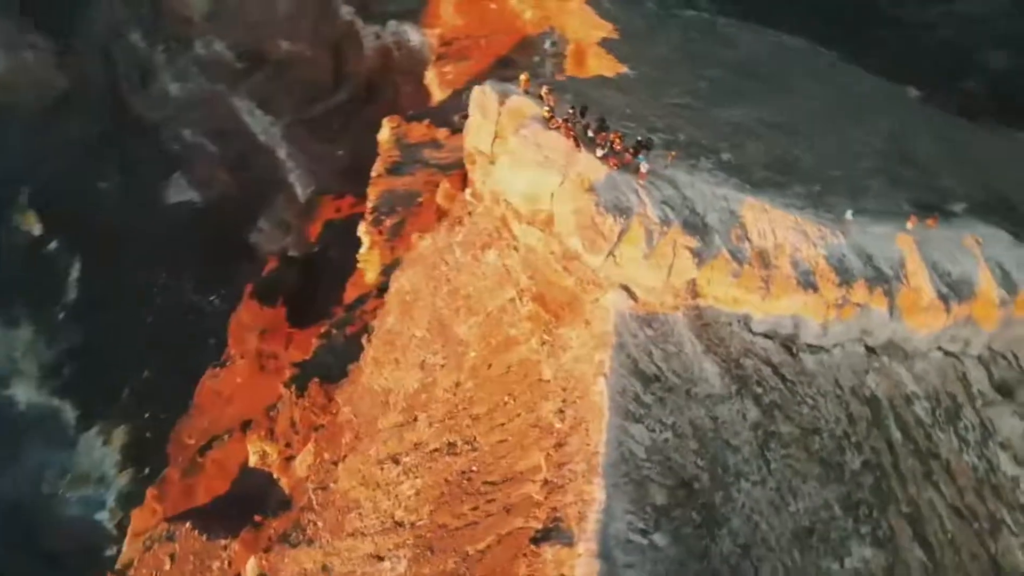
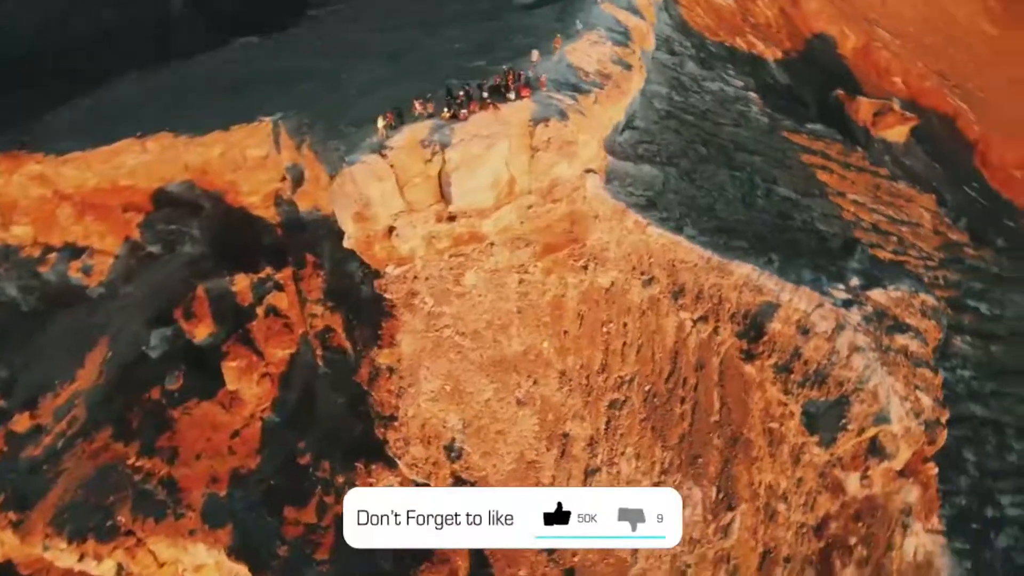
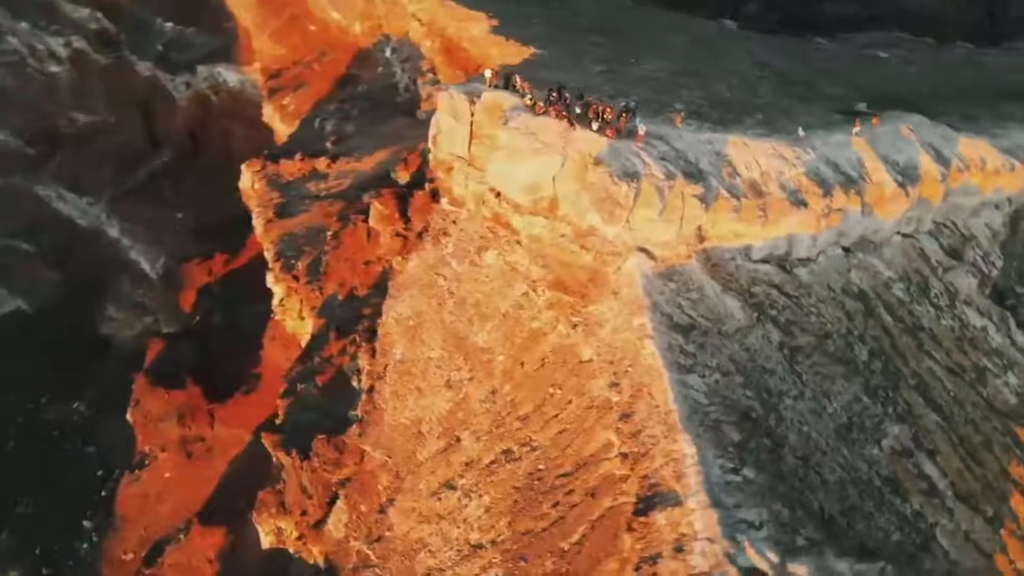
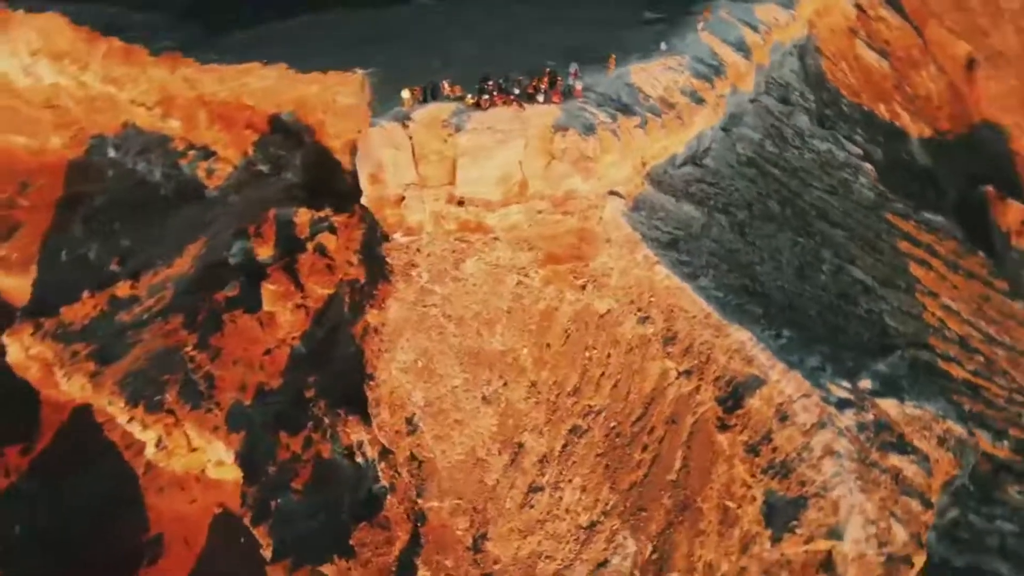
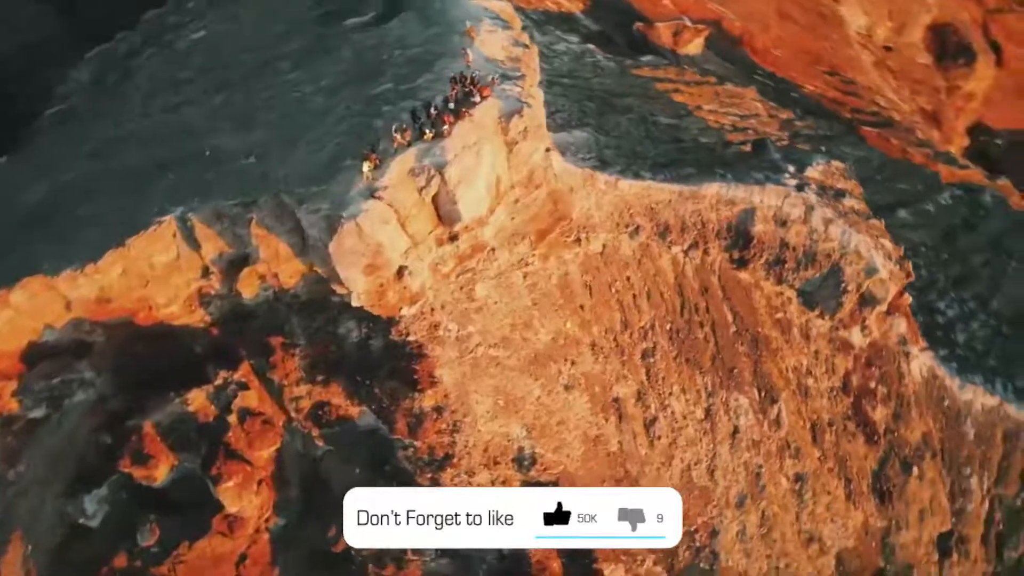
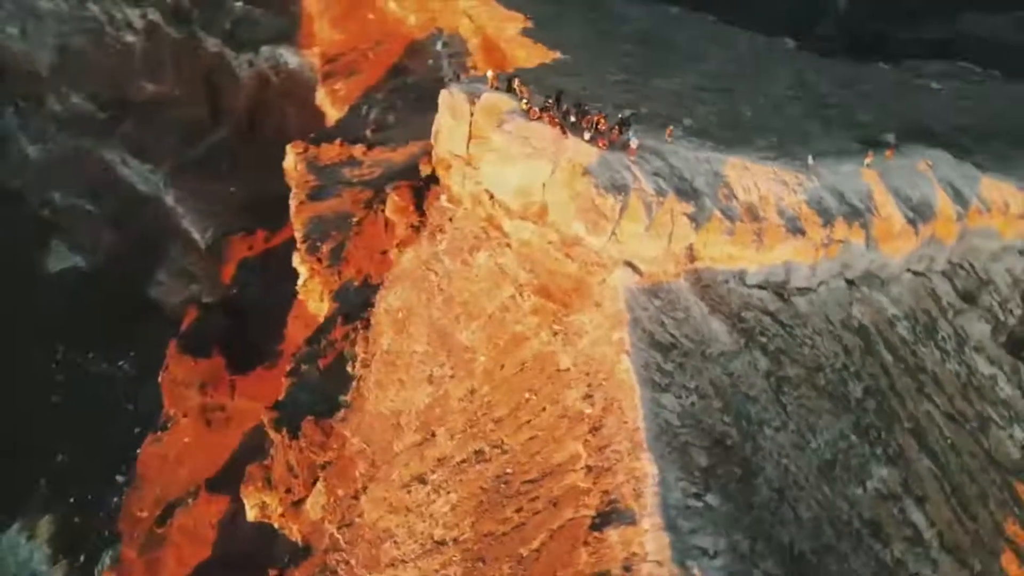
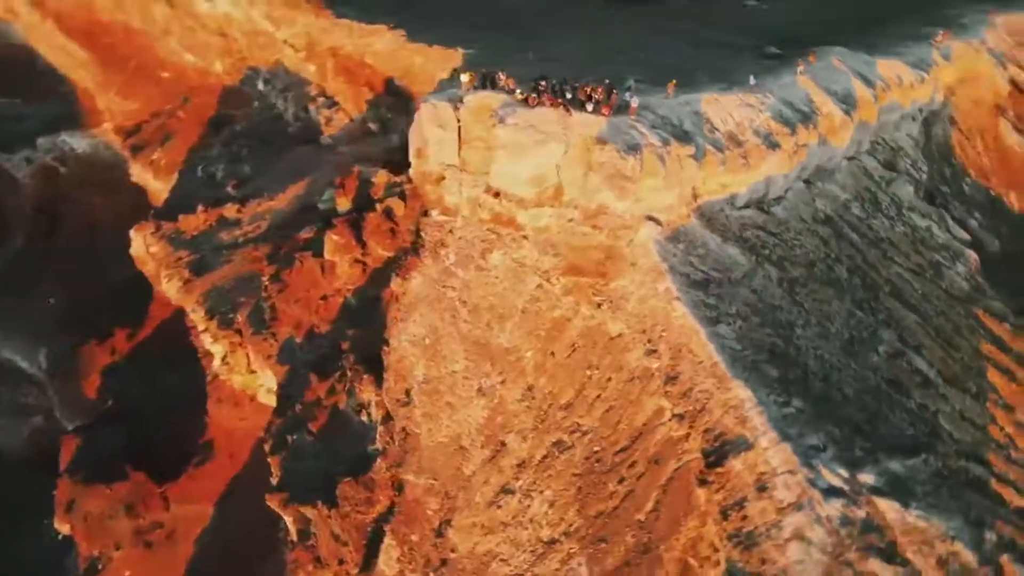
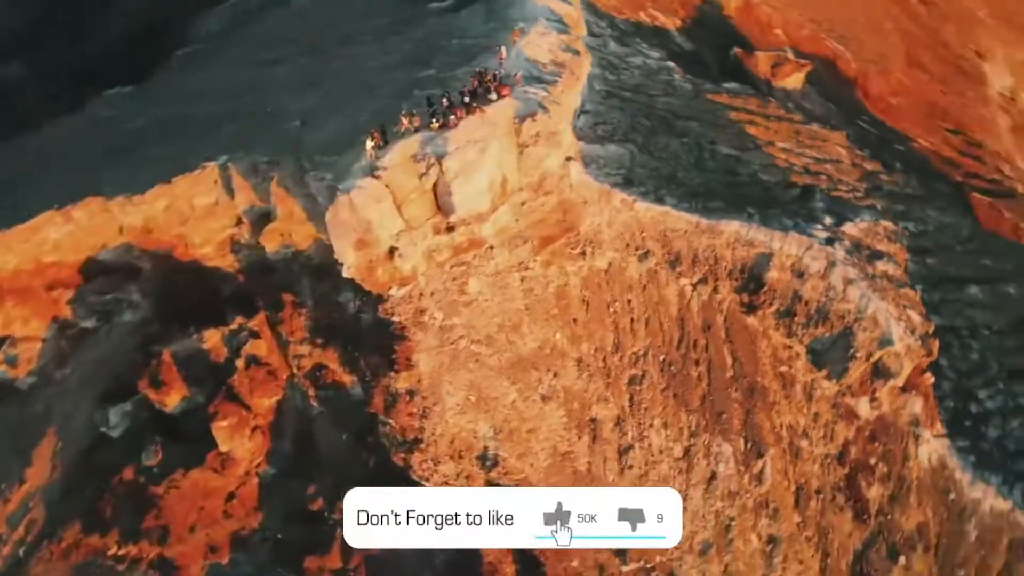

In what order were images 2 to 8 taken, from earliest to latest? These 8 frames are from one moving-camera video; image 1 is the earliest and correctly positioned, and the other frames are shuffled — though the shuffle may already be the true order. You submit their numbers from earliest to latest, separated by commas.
6, 3, 7, 4, 2, 8, 5
